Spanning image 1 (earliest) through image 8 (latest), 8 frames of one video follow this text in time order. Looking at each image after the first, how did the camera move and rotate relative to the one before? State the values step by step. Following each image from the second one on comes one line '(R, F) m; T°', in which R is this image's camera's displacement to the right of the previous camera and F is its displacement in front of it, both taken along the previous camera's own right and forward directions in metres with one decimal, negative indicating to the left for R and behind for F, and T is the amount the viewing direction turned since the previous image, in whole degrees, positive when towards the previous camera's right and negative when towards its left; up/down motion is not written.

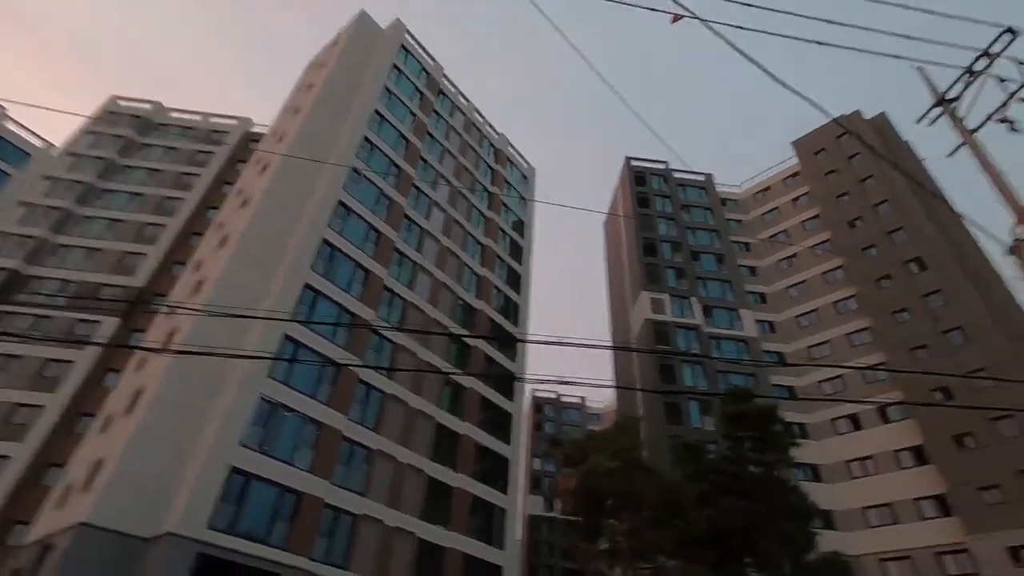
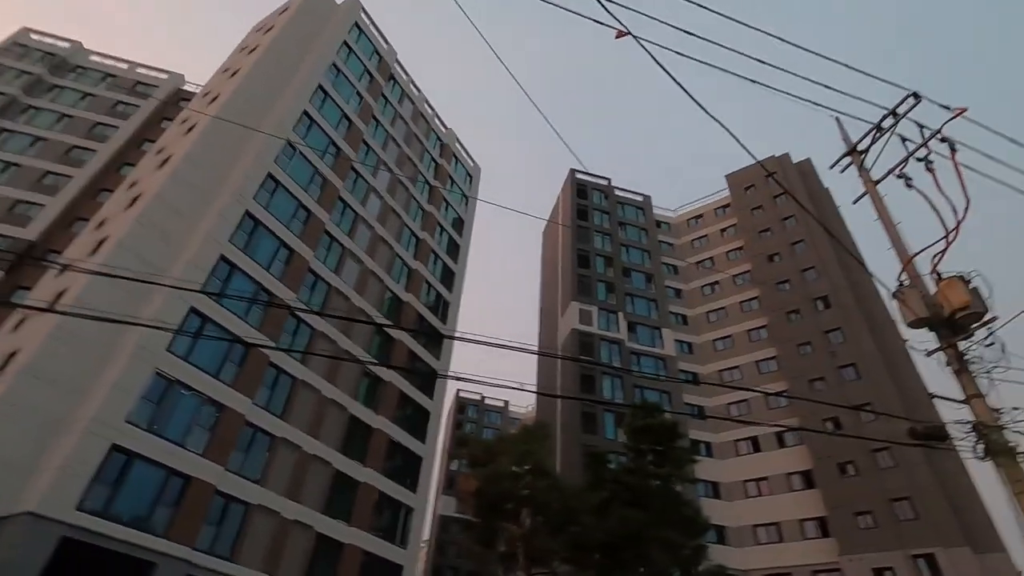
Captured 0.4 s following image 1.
(+0.4, +0.1) m; +7°
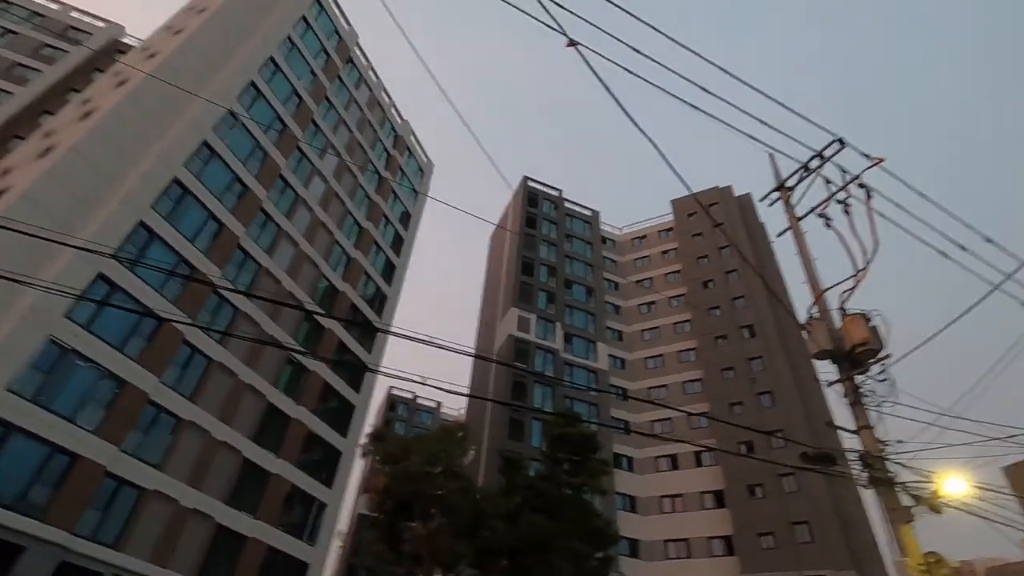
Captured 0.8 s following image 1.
(+0.4, +0.1) m; +6°
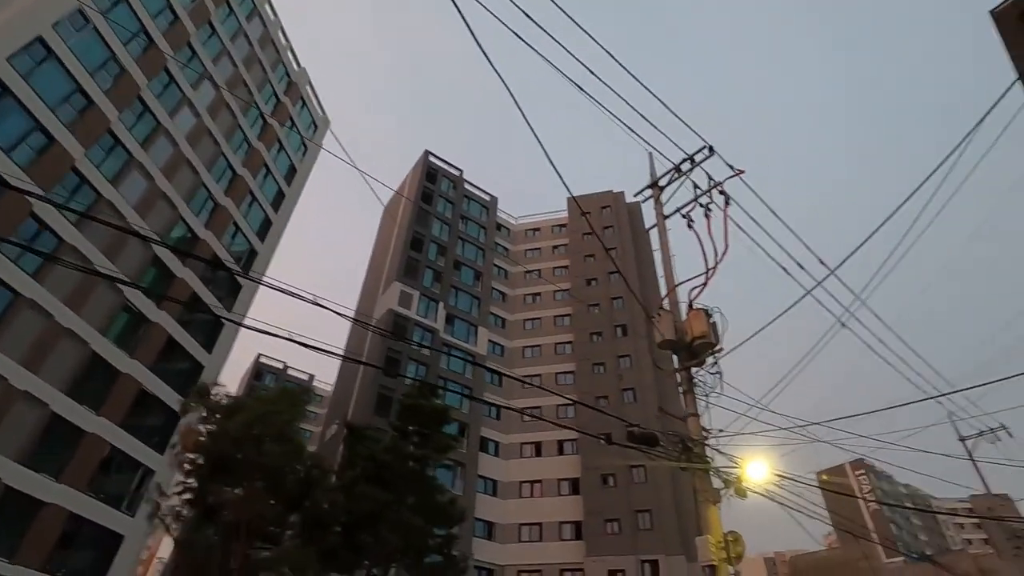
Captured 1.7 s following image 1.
(+0.9, +0.4) m; +11°
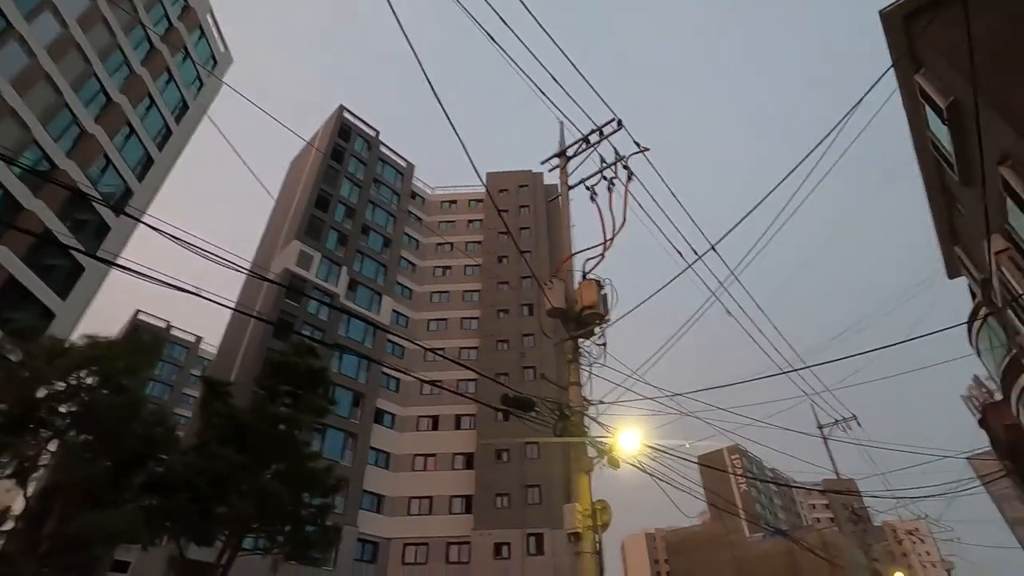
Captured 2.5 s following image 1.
(+0.6, +0.6) m; +9°
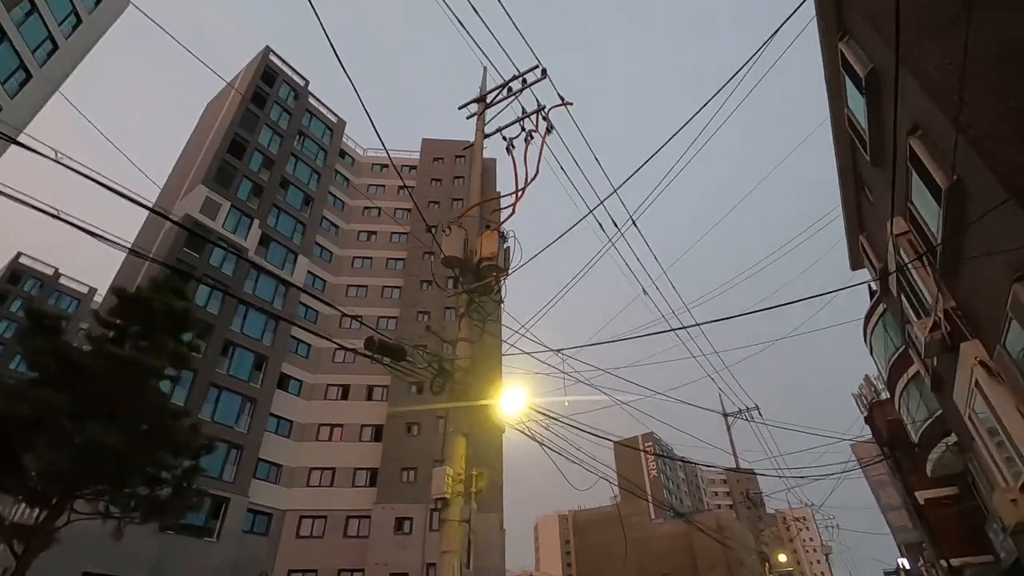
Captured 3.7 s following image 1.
(+0.9, +1.0) m; +7°
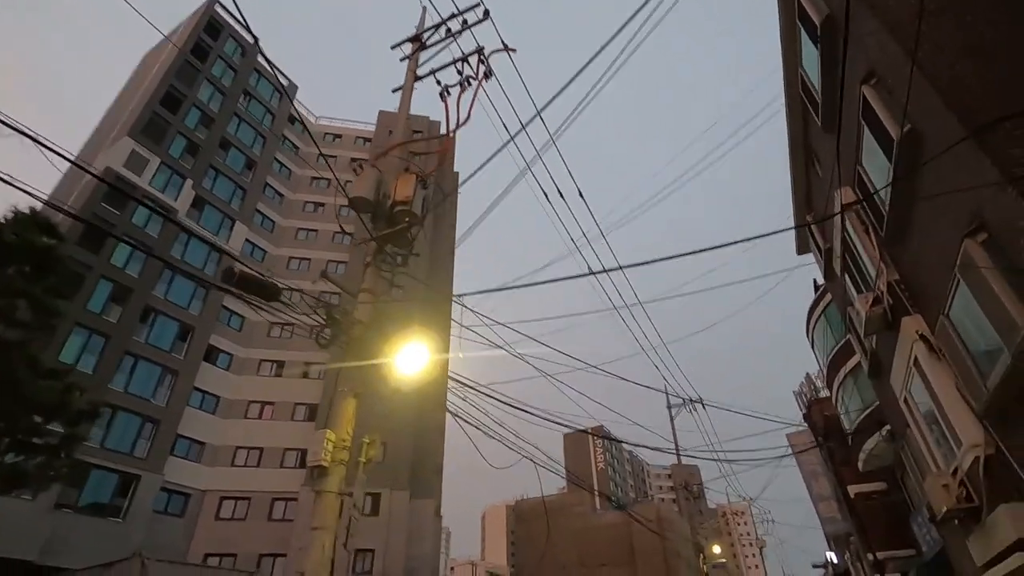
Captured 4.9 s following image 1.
(+0.8, +1.1) m; +4°
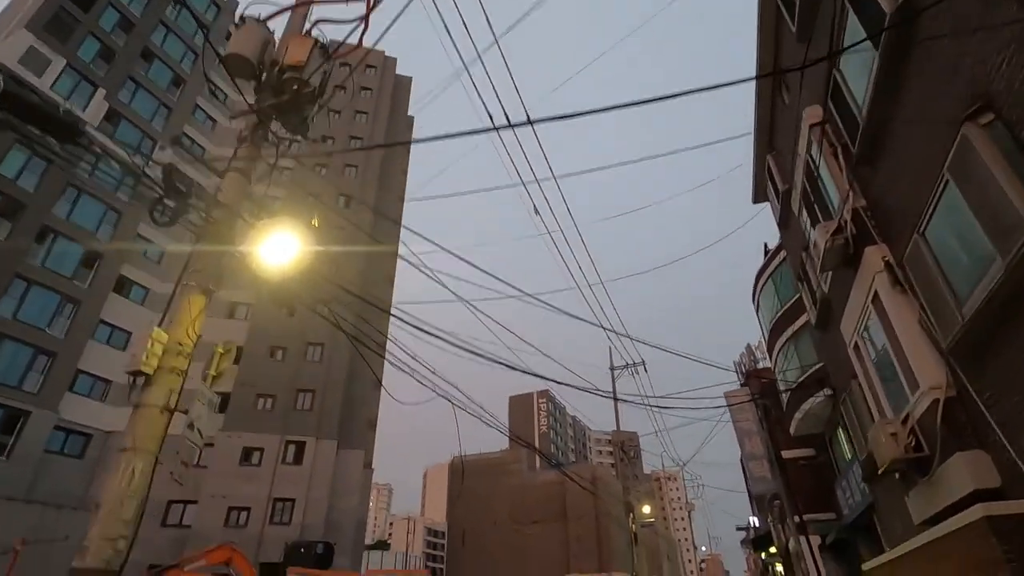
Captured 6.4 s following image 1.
(+0.7, +1.4) m; +5°
